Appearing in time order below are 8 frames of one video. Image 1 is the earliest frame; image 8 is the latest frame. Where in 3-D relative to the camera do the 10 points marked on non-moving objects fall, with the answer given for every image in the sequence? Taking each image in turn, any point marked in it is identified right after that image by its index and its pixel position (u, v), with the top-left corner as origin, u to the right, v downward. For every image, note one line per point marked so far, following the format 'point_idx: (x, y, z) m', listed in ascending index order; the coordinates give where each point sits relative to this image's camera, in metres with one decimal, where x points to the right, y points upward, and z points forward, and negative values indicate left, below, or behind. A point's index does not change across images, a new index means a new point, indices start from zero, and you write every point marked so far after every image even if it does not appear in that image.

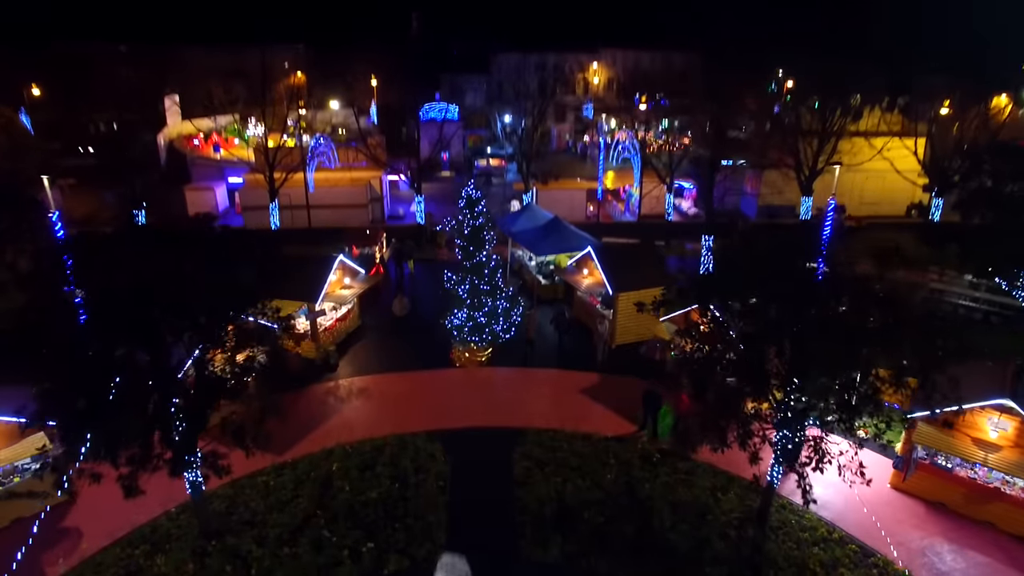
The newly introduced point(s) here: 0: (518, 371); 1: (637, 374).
0: (+0.2, -2.2, +18.3) m
1: (+3.5, -2.3, +18.1) m
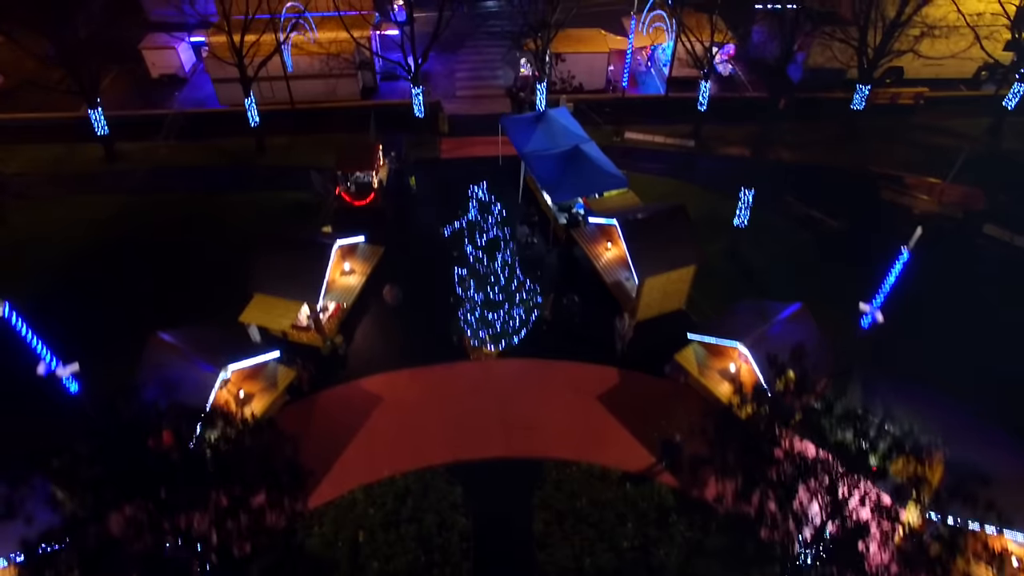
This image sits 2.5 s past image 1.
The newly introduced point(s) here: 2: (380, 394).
0: (+0.6, -2.0, +17.7) m
1: (+4.0, -2.2, +17.5) m
2: (-3.5, -2.8, +16.9) m
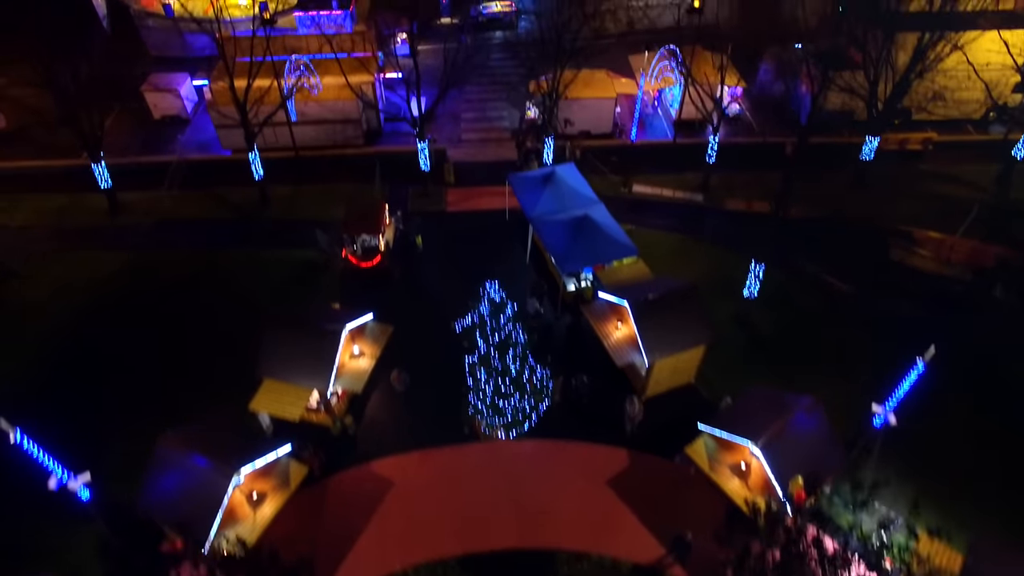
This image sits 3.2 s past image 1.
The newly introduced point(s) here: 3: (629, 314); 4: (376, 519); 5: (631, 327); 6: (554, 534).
0: (+0.9, -4.3, +17.7) m
1: (+4.2, -4.4, +17.5) m
2: (-3.2, -5.0, +17.0) m
3: (+3.3, -0.7, +18.2) m
4: (-3.4, -5.8, +16.2) m
5: (+3.4, -1.1, +18.2) m
6: (+1.0, -6.2, +16.1) m
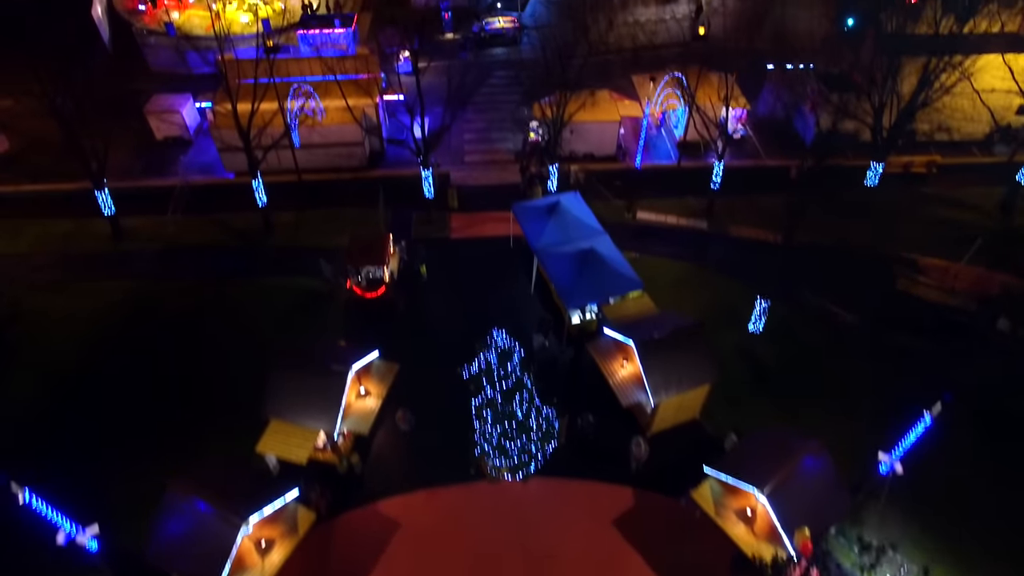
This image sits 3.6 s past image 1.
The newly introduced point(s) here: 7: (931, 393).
0: (+1.0, -5.3, +17.8) m
1: (+4.4, -5.5, +17.6) m
2: (-3.1, -6.1, +17.0) m
3: (+3.5, -1.8, +18.2) m
4: (-3.3, -6.9, +16.3) m
5: (+3.5, -2.2, +18.3) m
6: (+1.2, -7.3, +16.2) m
7: (+12.6, -3.2, +19.3) m
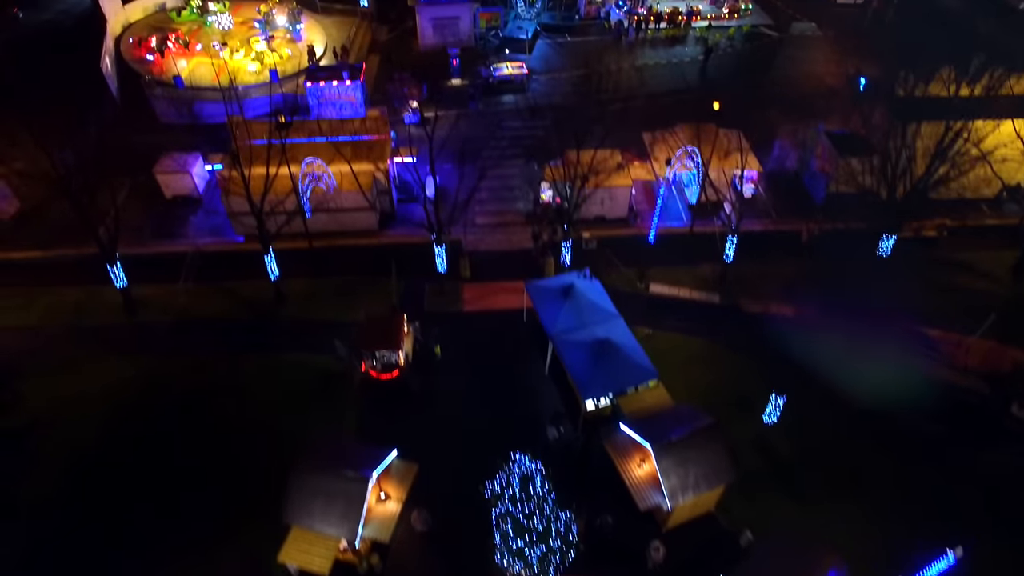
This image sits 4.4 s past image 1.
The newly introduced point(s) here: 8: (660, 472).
0: (+1.5, -8.2, +17.9) m
1: (+4.9, -8.4, +17.7) m
2: (-2.5, -9.0, +17.2) m
3: (+4.0, -4.6, +18.3) m
4: (-2.7, -9.8, +16.4) m
5: (+4.0, -5.0, +18.3) m
6: (+1.7, -10.1, +16.3) m
7: (+13.1, -6.0, +19.4) m
8: (+4.2, -5.2, +17.8) m
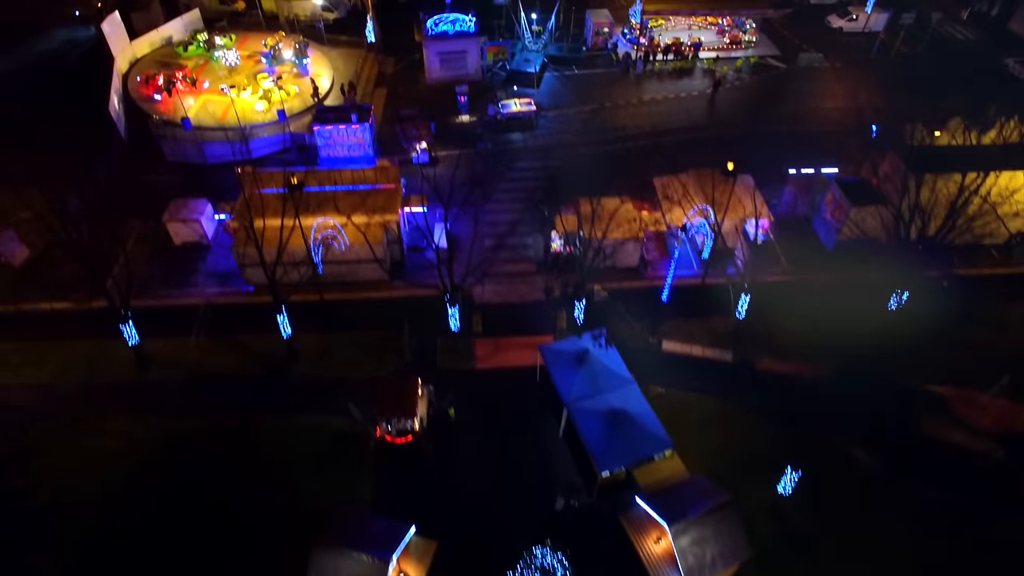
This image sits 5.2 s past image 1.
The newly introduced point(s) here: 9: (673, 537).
0: (+2.0, -10.4, +18.0) m
1: (+5.4, -10.6, +17.8) m
2: (-2.0, -11.3, +17.2) m
3: (+4.5, -6.8, +18.4) m
4: (-2.2, -12.1, +16.5) m
5: (+4.5, -7.3, +18.4) m
6: (+2.2, -12.4, +16.4) m
7: (+13.6, -8.2, +19.5) m
8: (+4.7, -7.4, +17.8) m
9: (+4.6, -7.0, +17.9) m
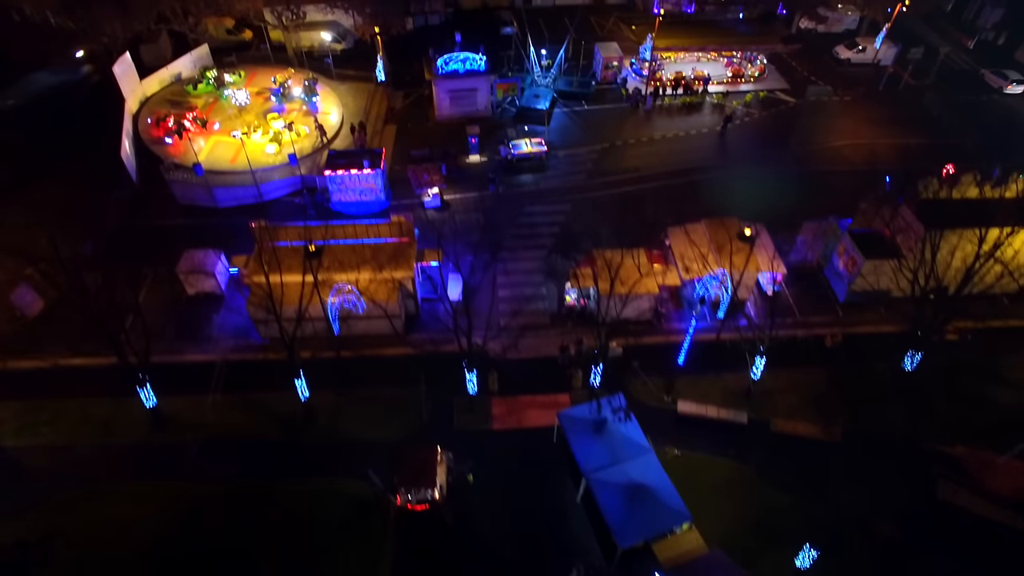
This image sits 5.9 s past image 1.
0: (+2.7, -12.8, +18.2) m
1: (+6.1, -13.0, +18.1) m
2: (-1.4, -13.7, +17.5) m
3: (+5.1, -9.2, +18.5) m
4: (-1.6, -14.5, +16.7) m
5: (+5.2, -9.7, +18.6) m
6: (+2.9, -14.8, +16.7) m
7: (+14.2, -10.6, +19.7) m
8: (+5.3, -9.8, +18.0) m
9: (+5.2, -9.4, +18.0) m
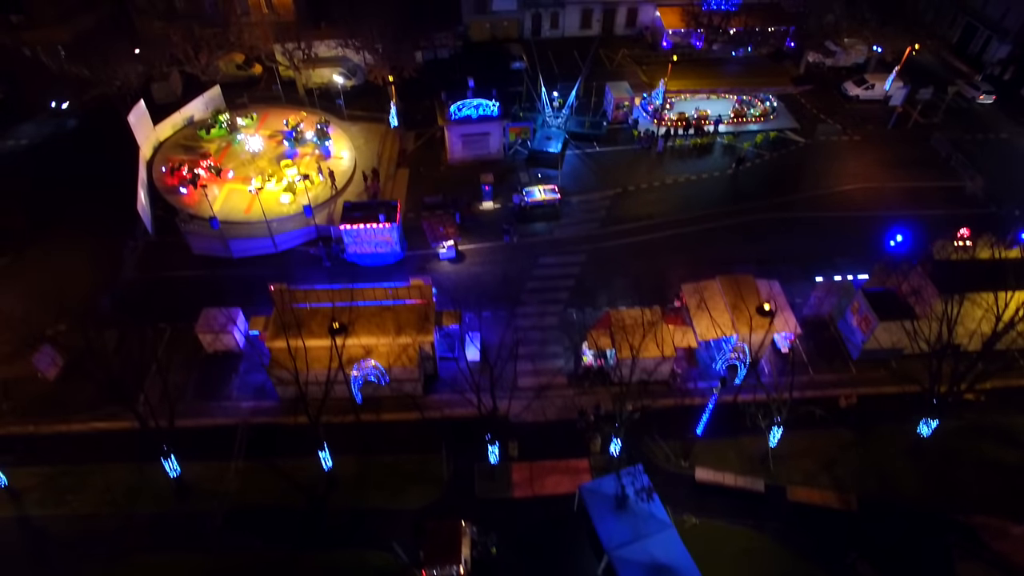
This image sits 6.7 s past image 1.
0: (+3.5, -15.6, +18.6) m
1: (+6.9, -15.8, +18.5) m
2: (-0.5, -16.4, +17.8) m
3: (+5.9, -12.0, +18.9) m
4: (-0.7, -17.3, +17.1) m
5: (+6.0, -12.4, +19.0) m
6: (+3.7, -17.6, +17.1) m
7: (+15.0, -13.3, +20.1) m
8: (+6.1, -12.6, +18.4) m
9: (+6.1, -12.2, +18.4) m
